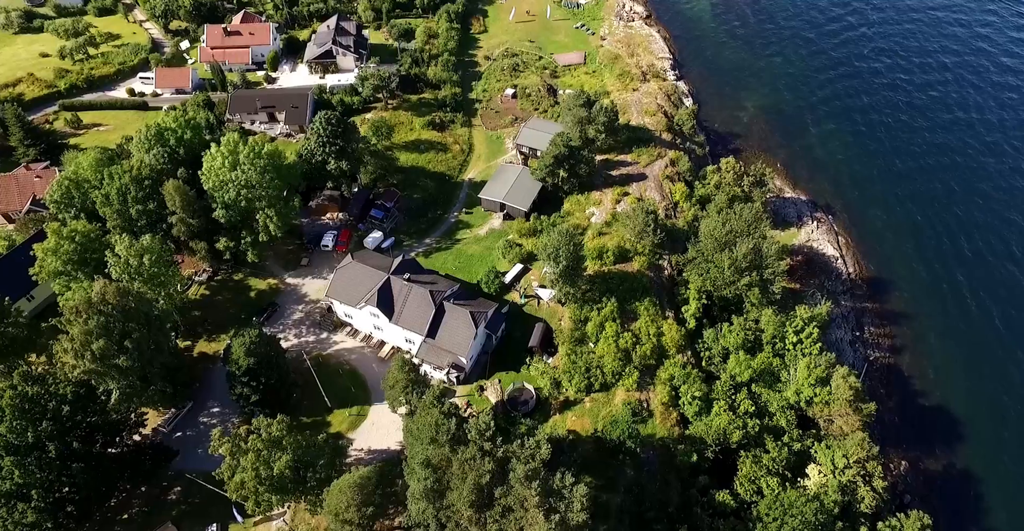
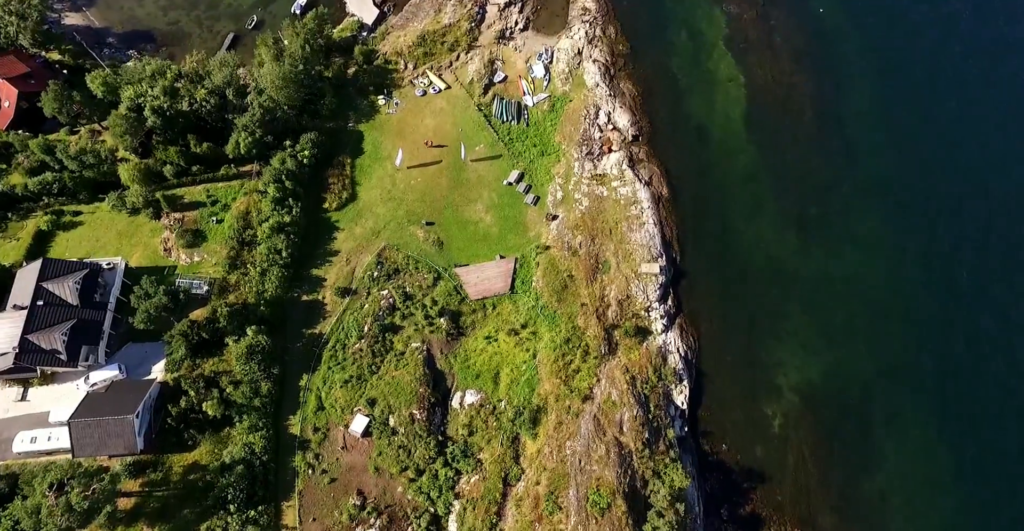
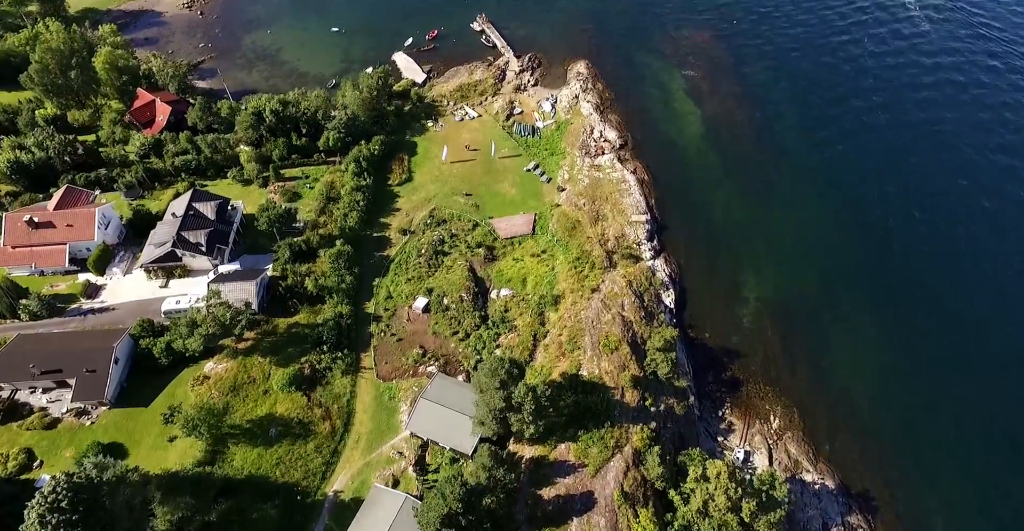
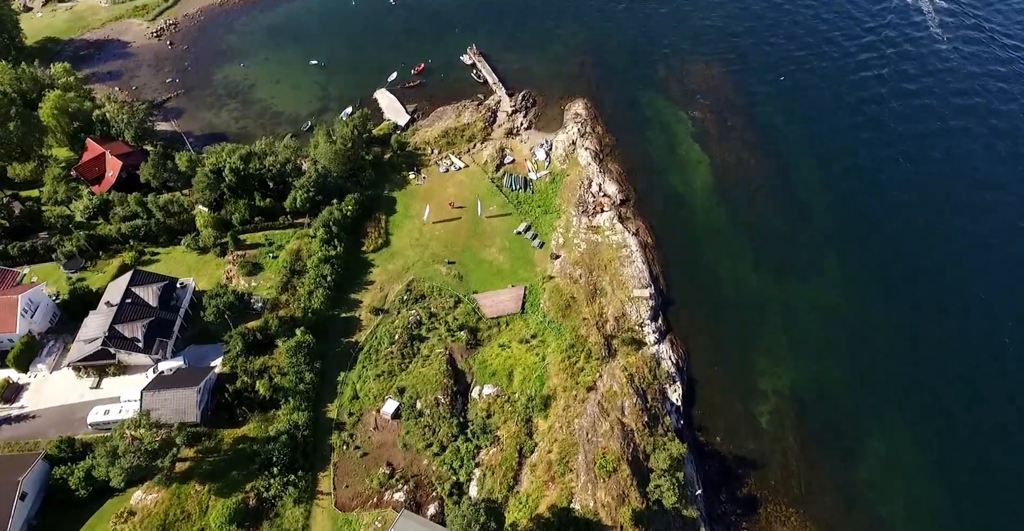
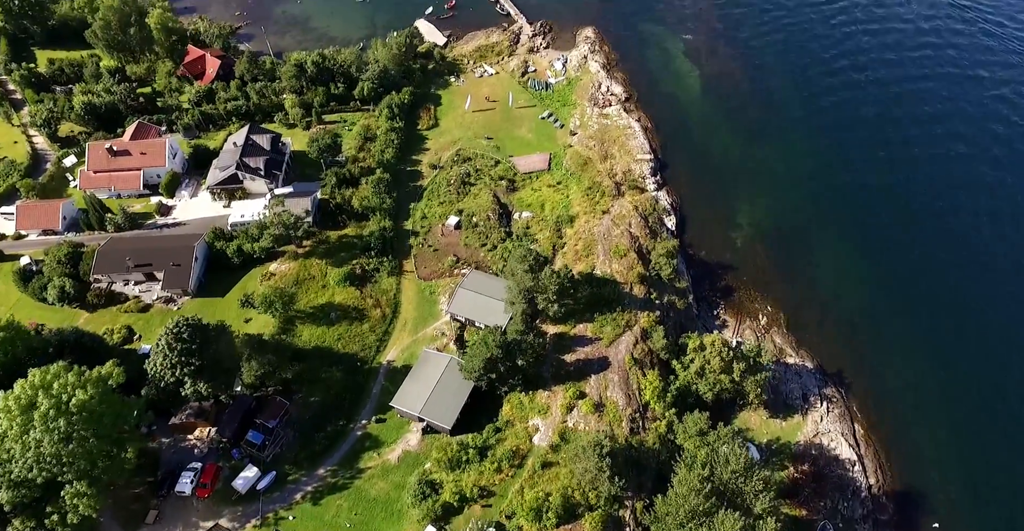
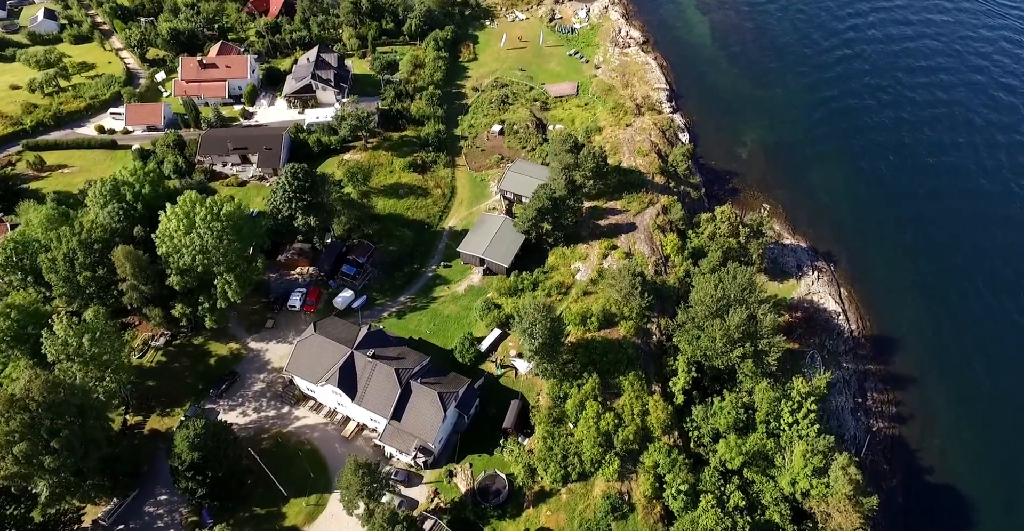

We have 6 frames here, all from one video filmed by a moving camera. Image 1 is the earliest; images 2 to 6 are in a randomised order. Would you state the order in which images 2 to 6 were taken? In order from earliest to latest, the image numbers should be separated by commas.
6, 5, 3, 4, 2
